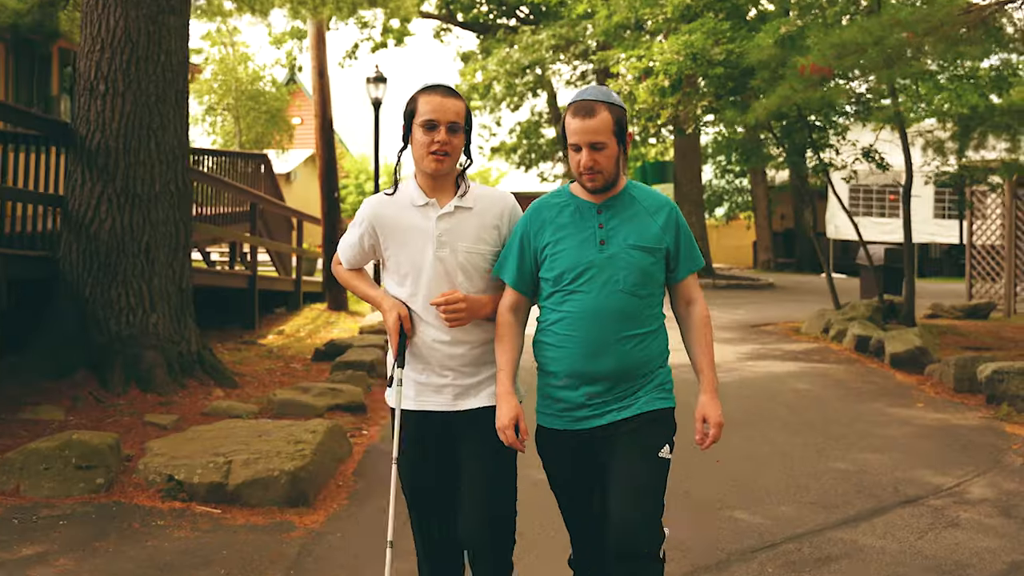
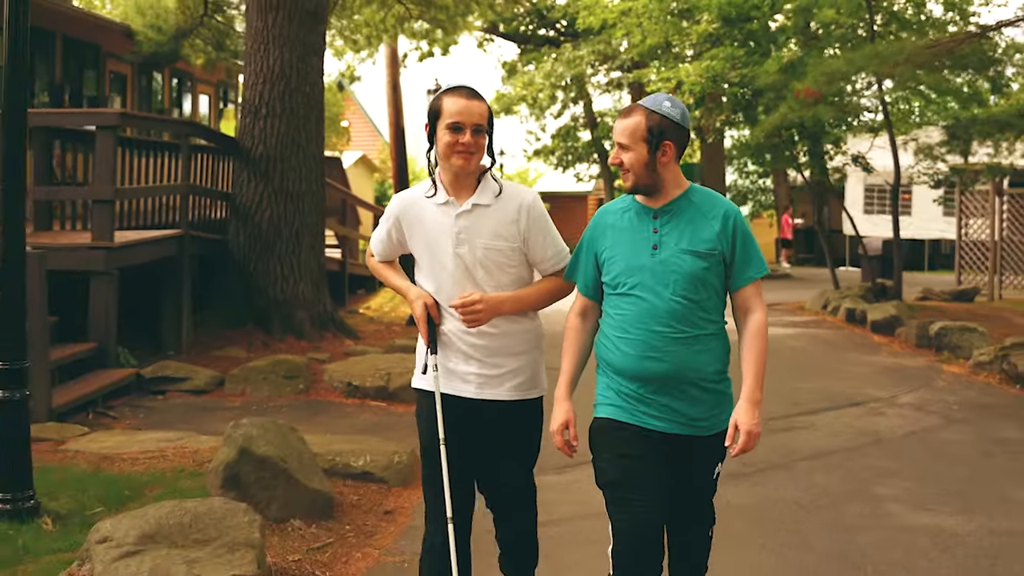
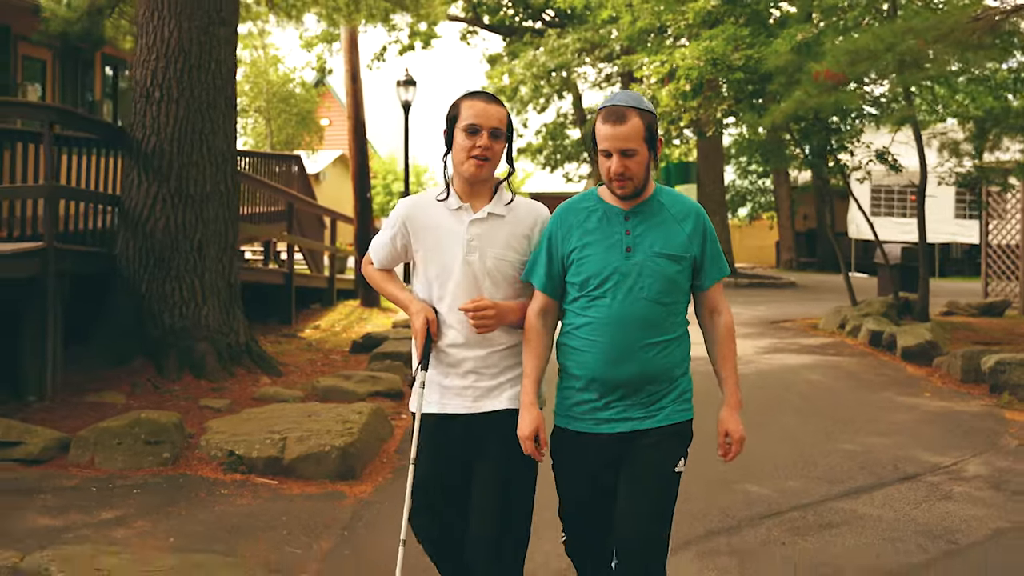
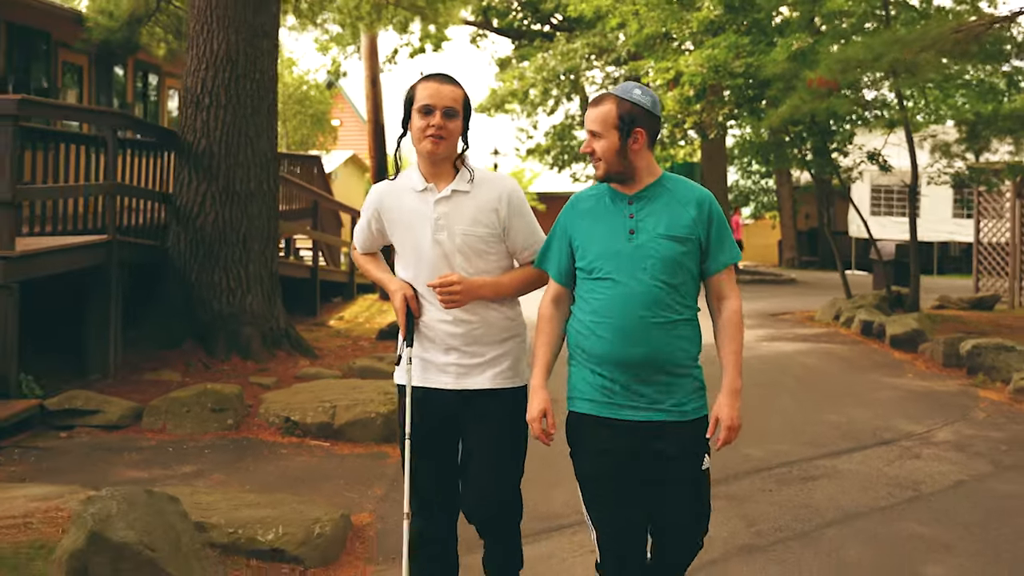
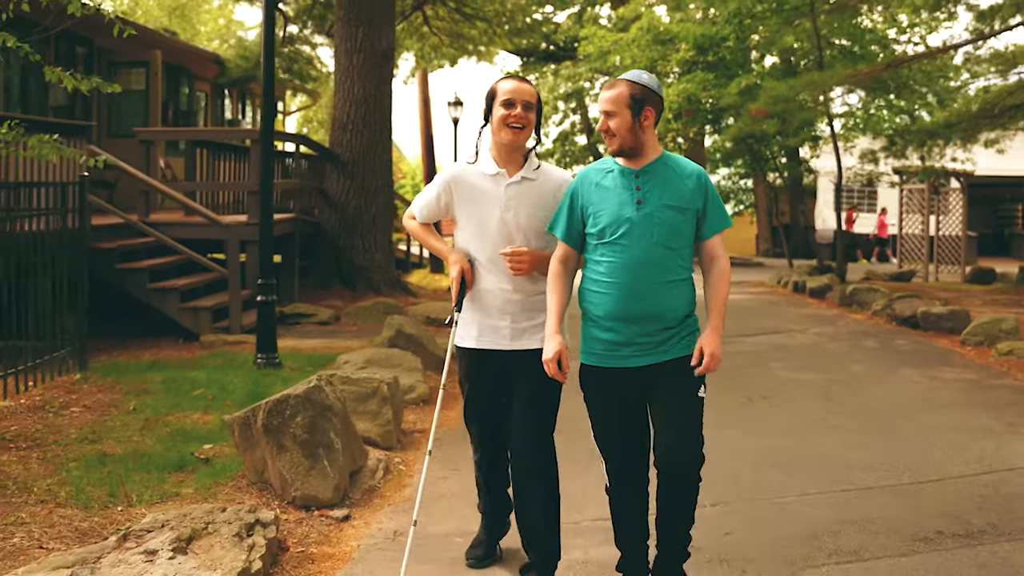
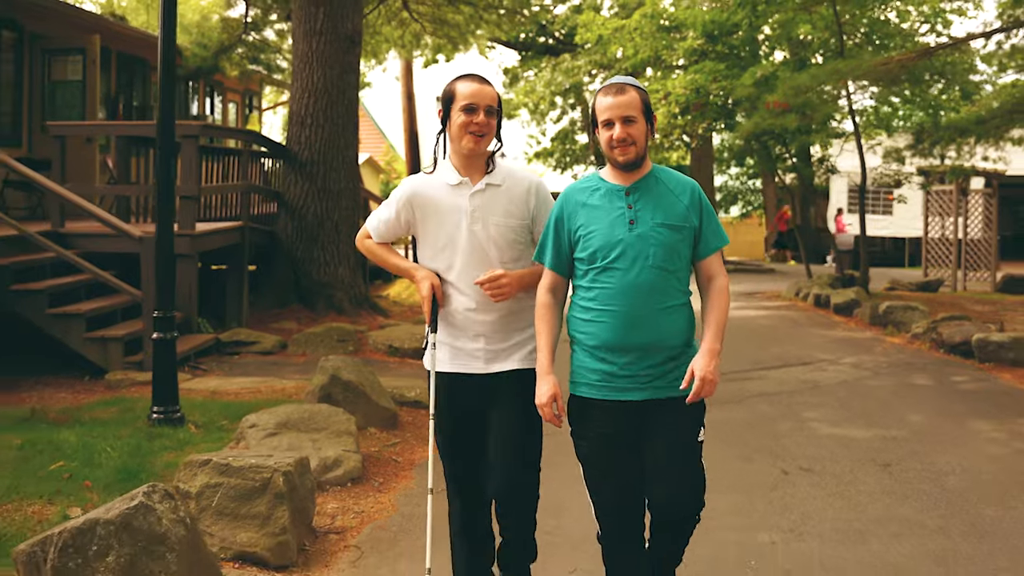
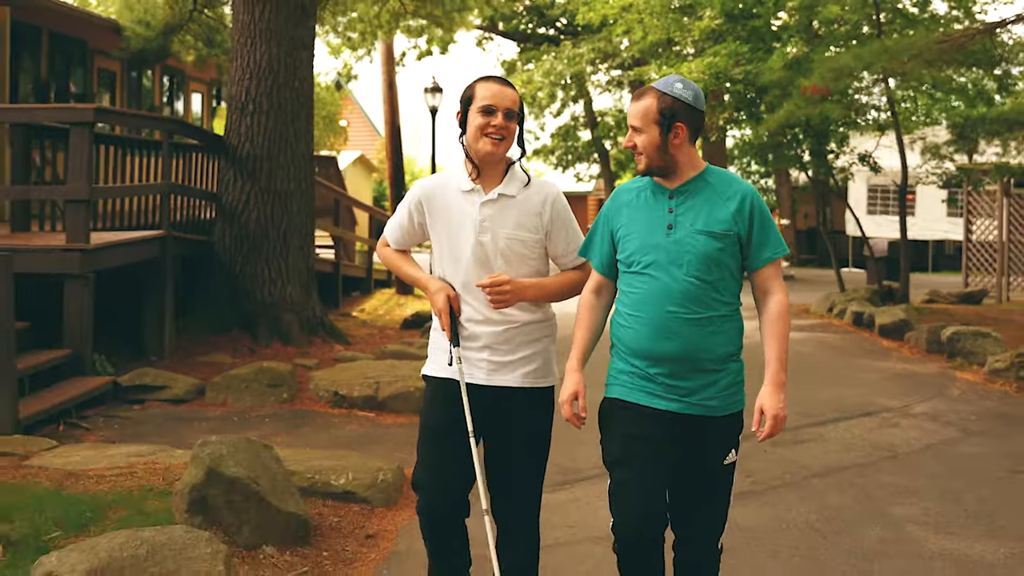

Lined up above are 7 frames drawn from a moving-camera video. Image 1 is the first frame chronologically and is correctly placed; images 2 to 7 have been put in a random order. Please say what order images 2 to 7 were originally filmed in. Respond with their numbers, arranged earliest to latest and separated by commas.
3, 4, 7, 2, 6, 5
